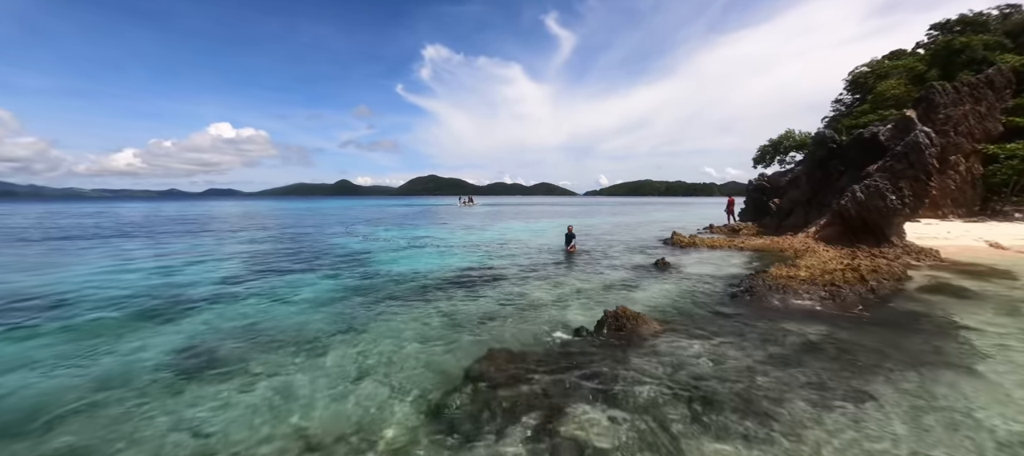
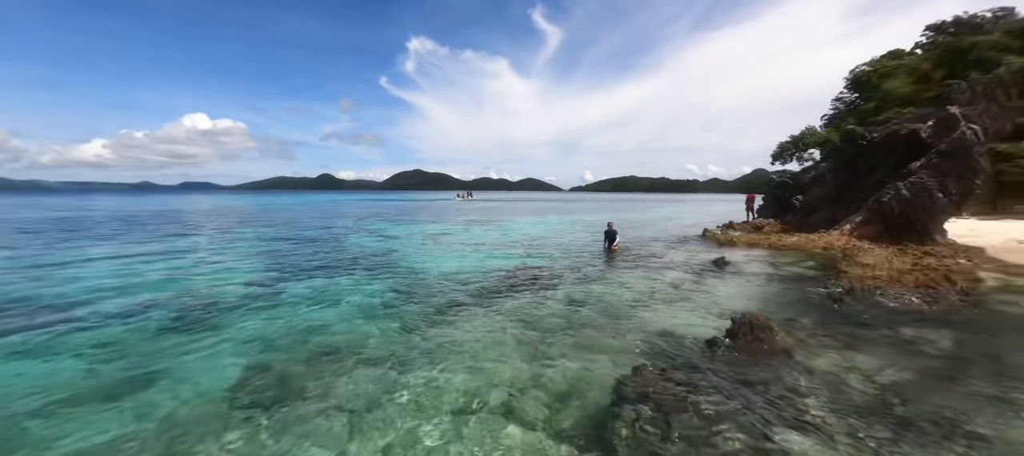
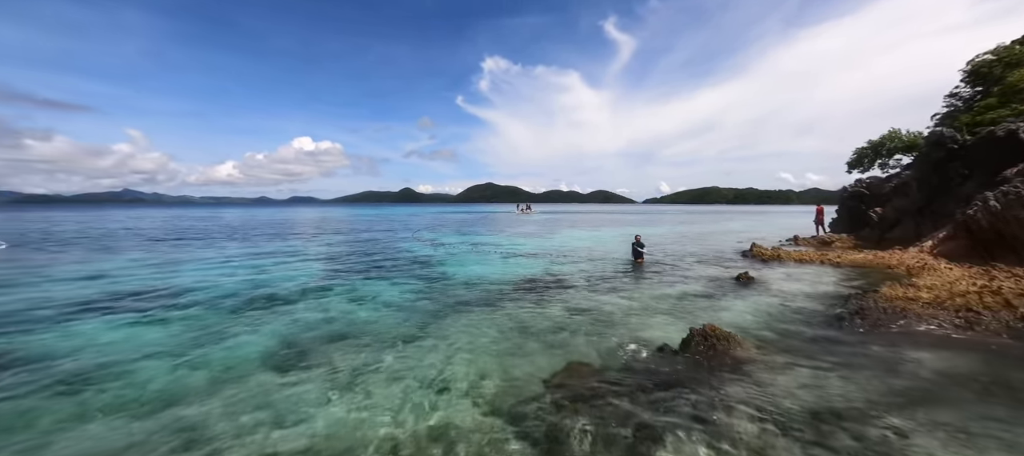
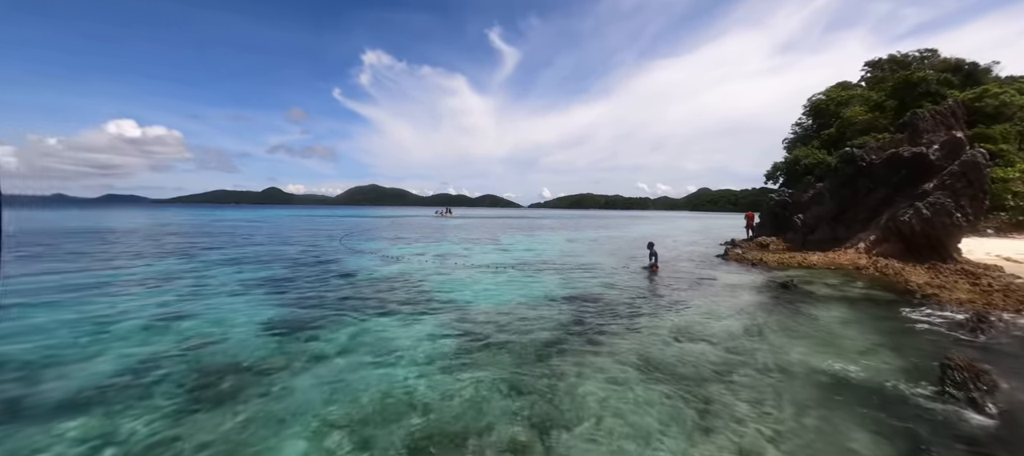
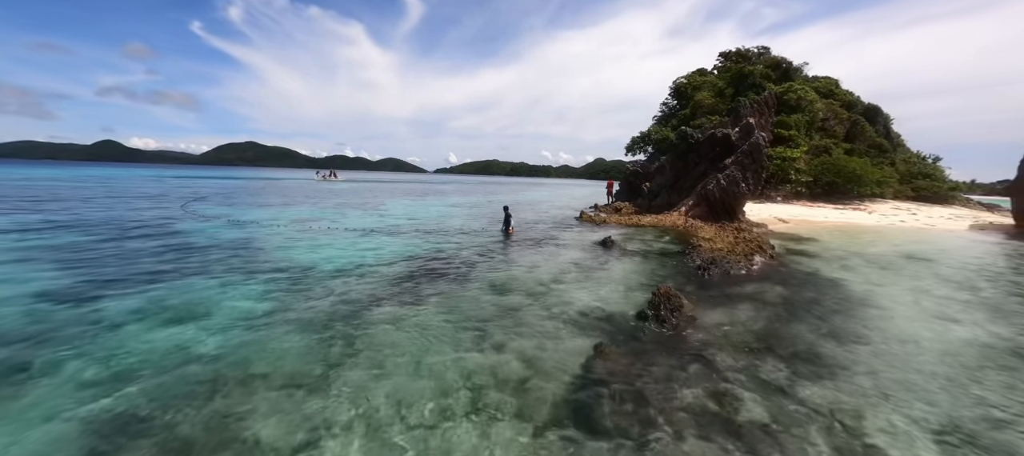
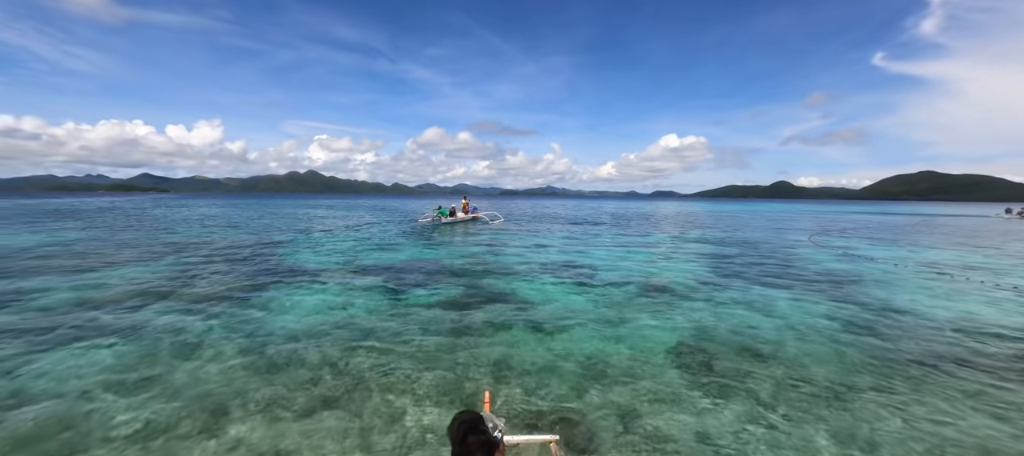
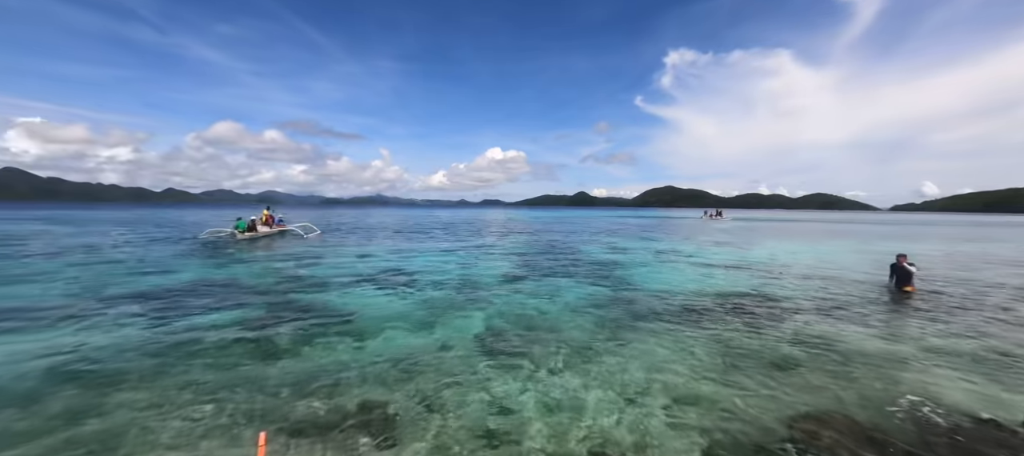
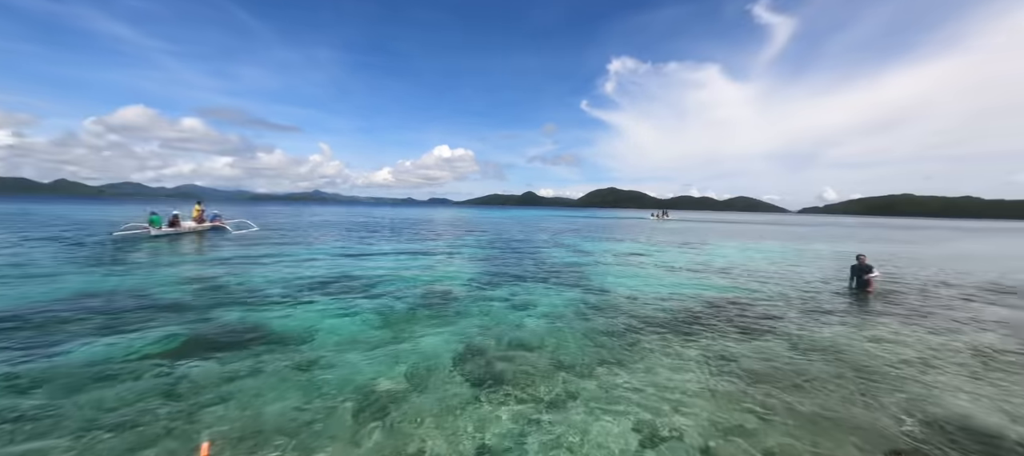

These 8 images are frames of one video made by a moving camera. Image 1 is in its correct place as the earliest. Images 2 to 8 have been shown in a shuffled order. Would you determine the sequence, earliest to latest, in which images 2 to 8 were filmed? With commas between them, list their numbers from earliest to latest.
3, 7, 6, 8, 2, 5, 4
